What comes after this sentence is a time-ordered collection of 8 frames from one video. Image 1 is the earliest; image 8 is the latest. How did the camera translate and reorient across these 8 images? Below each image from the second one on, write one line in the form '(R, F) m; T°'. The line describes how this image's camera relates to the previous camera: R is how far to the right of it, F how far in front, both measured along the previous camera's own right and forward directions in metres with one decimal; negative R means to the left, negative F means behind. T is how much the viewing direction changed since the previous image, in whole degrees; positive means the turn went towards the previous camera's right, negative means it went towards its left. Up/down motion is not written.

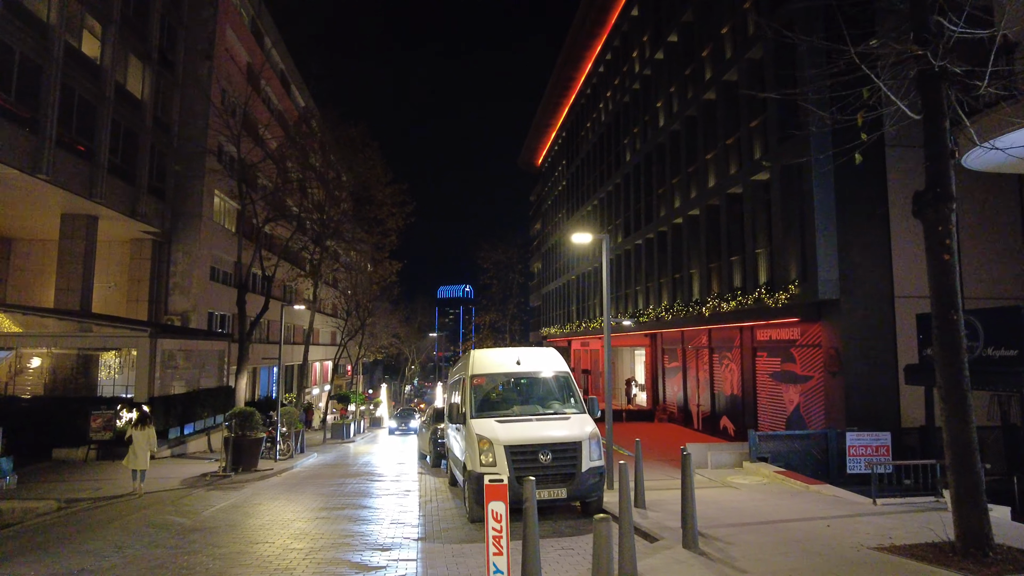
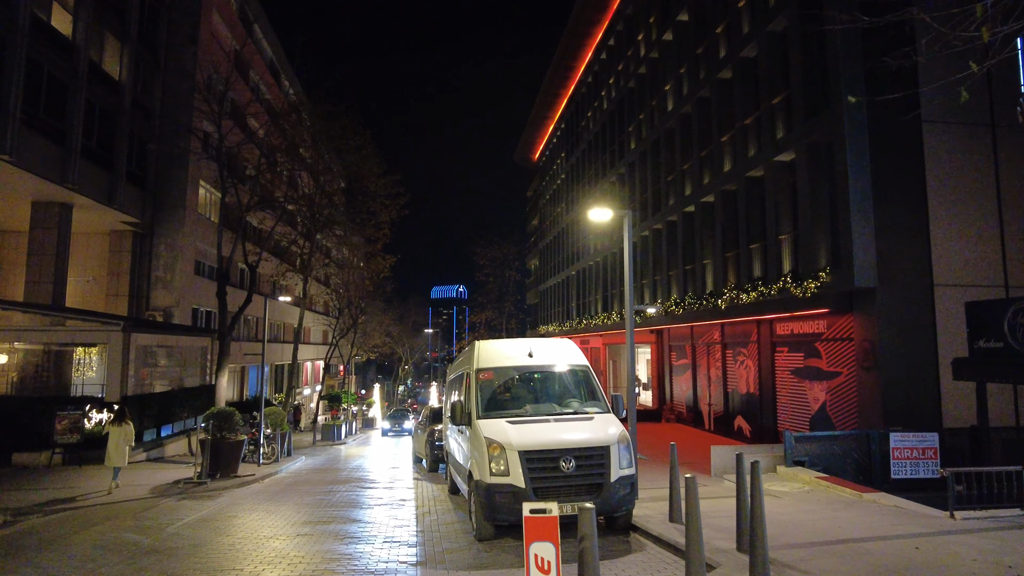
(-0.3, +1.4) m; +1°
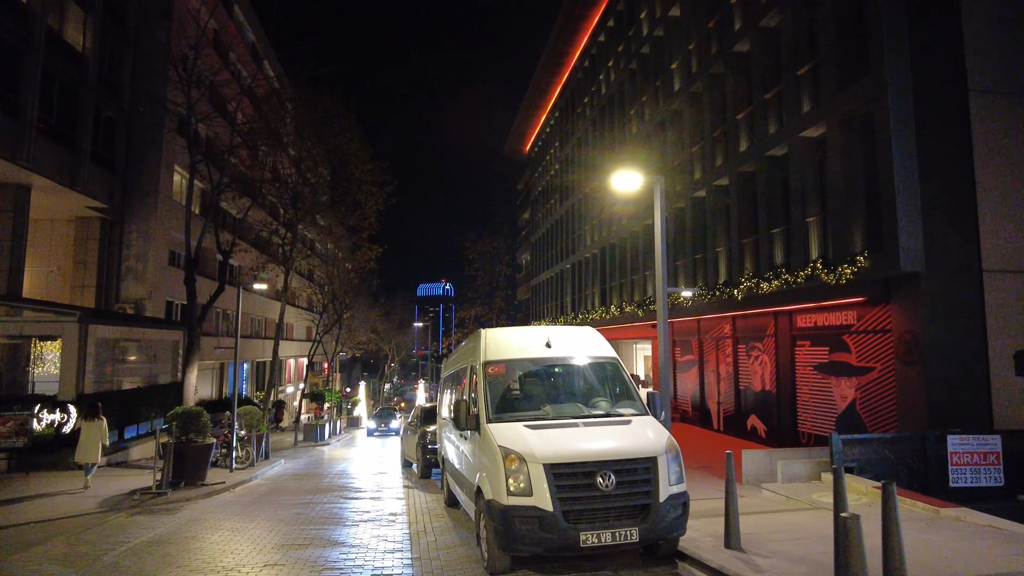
(-0.3, +1.6) m; +1°
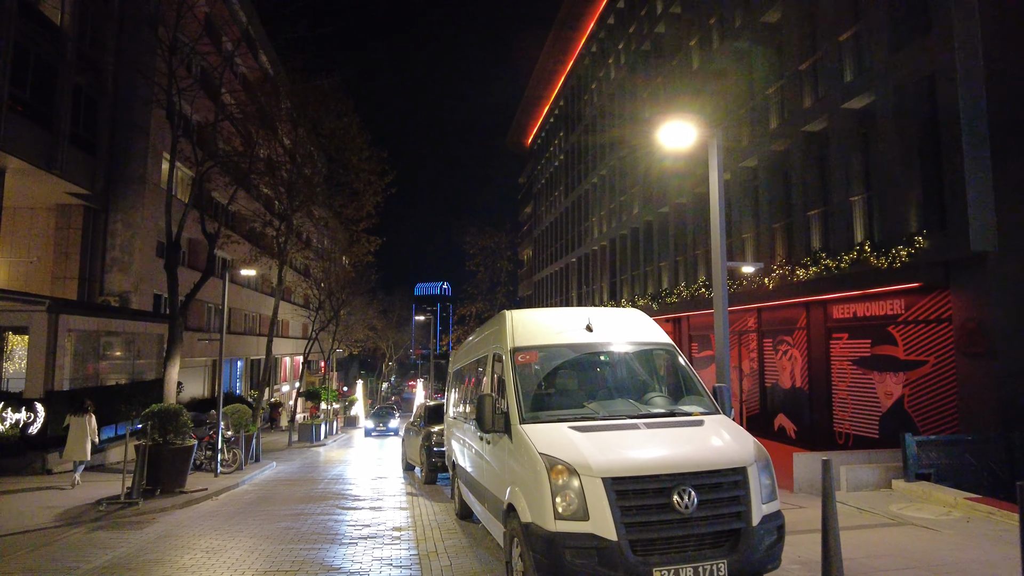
(-0.4, +1.4) m; 0°
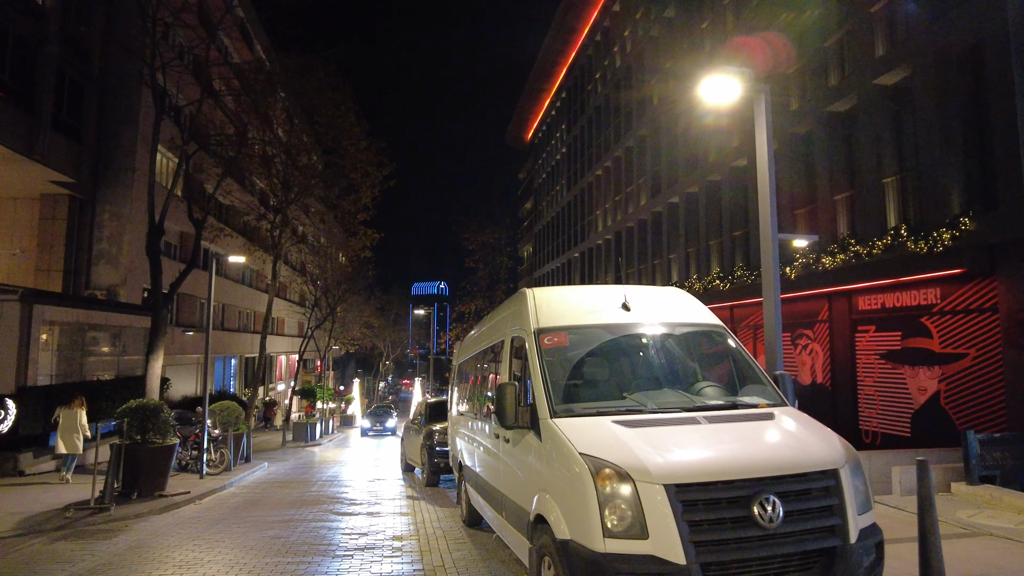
(-0.2, +0.9) m; 0°
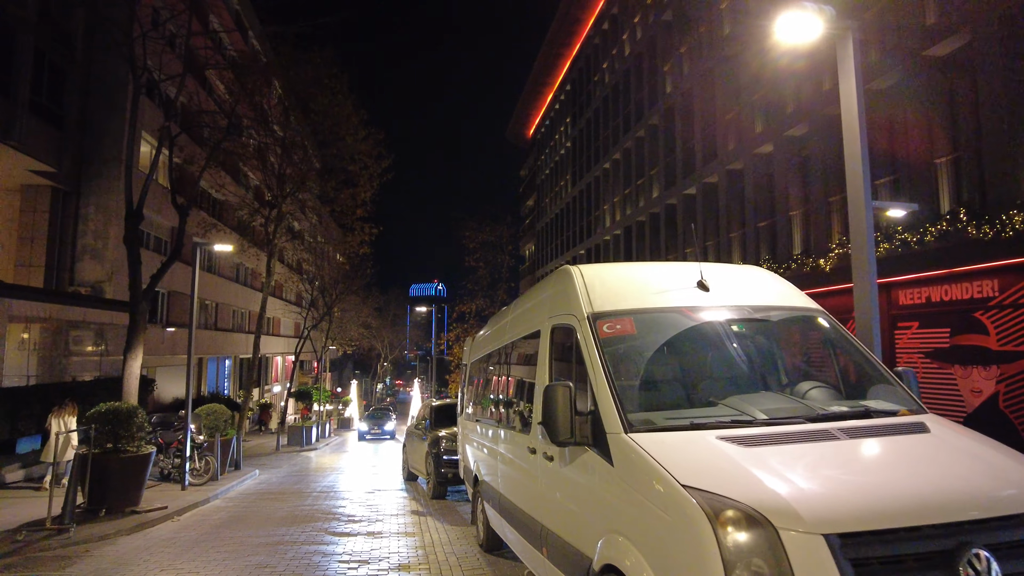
(-0.3, +1.2) m; 0°
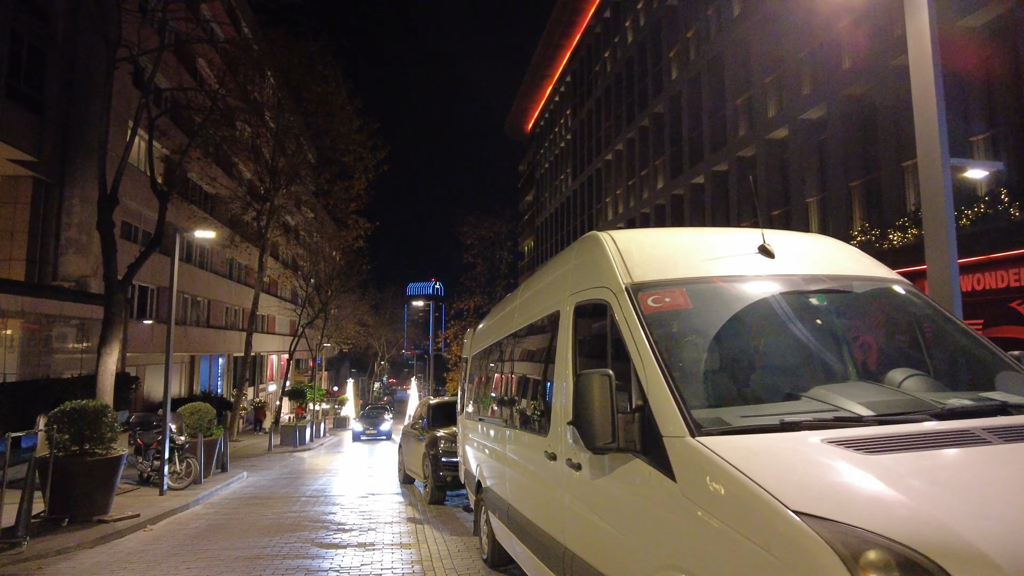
(-0.1, +0.8) m; 0°
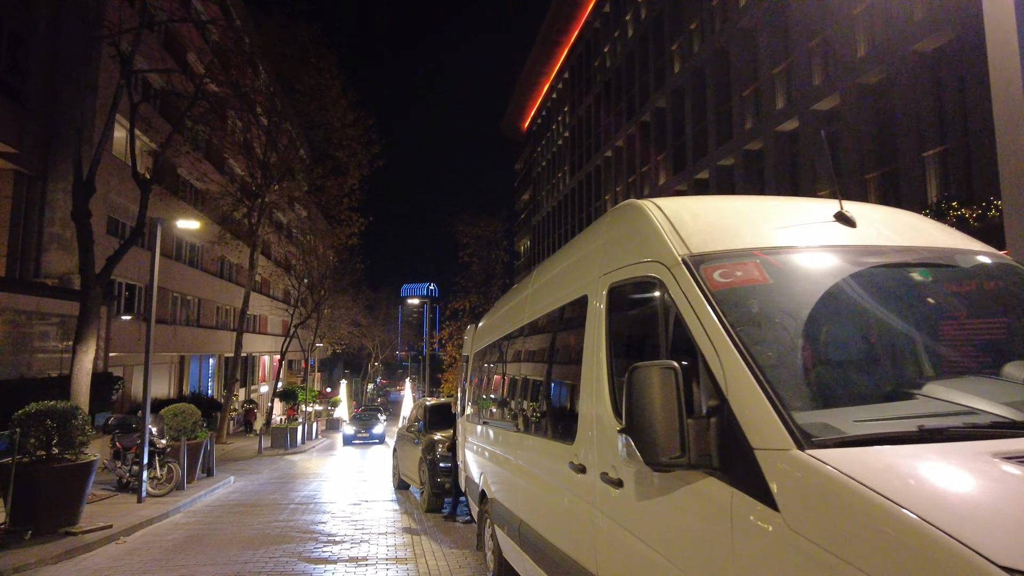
(-0.1, +0.6) m; +1°
